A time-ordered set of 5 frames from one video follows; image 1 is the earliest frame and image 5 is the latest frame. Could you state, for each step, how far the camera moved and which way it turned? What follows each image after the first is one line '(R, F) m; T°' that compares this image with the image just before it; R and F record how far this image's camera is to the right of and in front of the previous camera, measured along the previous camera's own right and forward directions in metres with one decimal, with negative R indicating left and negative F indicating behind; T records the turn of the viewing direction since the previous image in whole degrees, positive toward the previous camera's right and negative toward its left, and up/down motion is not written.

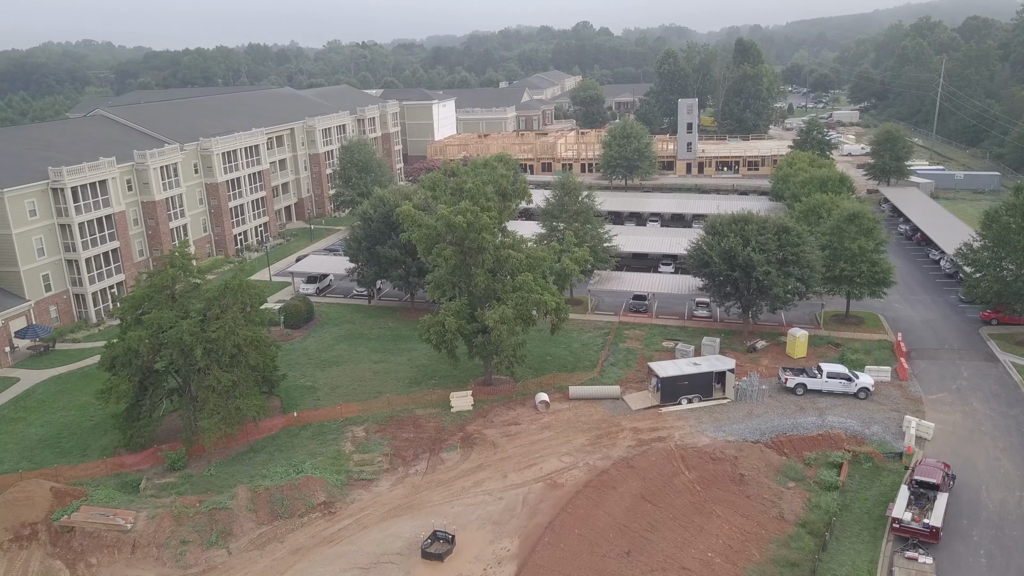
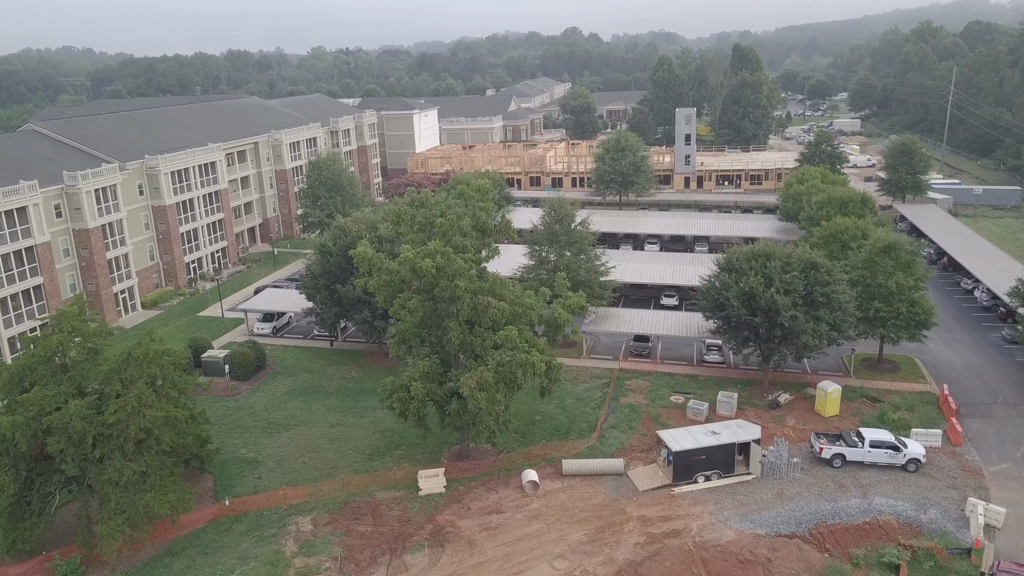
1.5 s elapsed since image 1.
(+0.4, +6.1) m; +1°
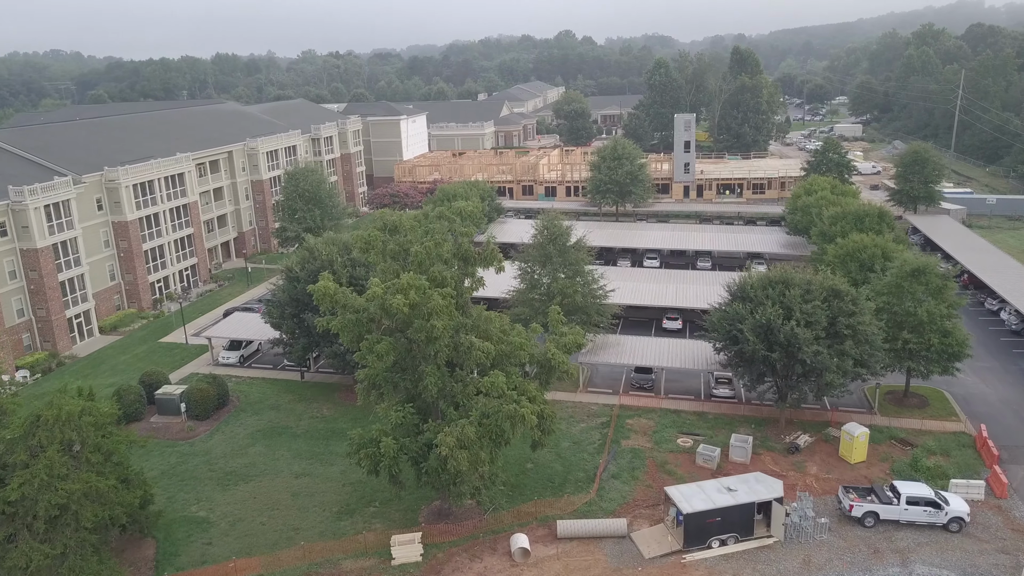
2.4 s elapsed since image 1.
(+0.3, +3.8) m; 0°
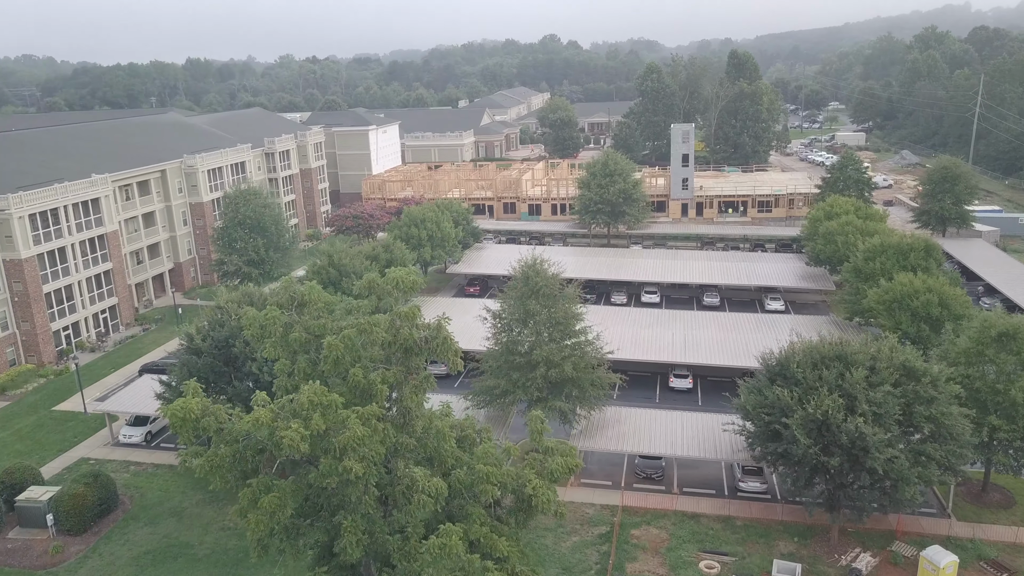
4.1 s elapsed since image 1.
(+0.7, +8.0) m; +1°
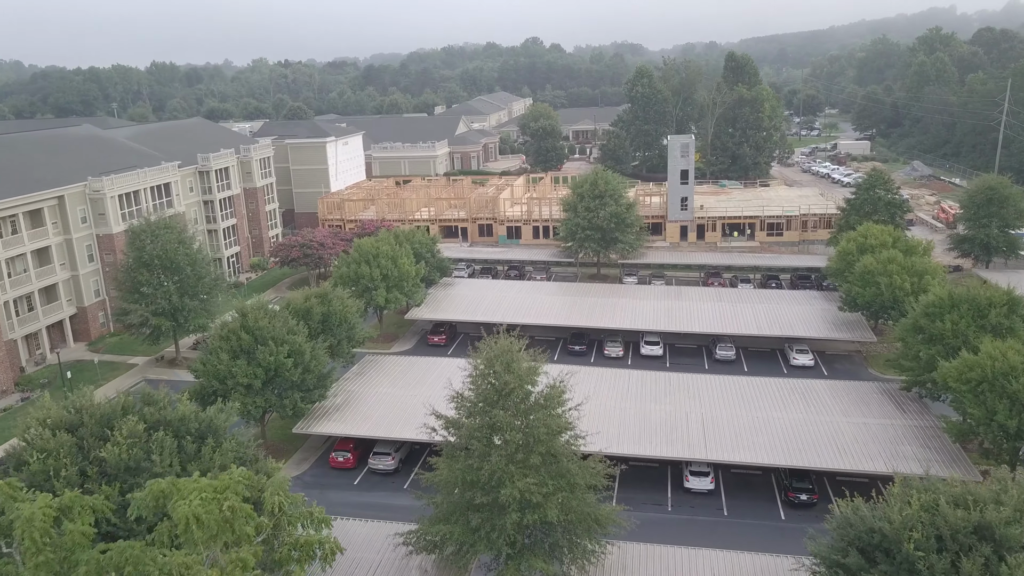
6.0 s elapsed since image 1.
(+0.8, +8.9) m; +1°
